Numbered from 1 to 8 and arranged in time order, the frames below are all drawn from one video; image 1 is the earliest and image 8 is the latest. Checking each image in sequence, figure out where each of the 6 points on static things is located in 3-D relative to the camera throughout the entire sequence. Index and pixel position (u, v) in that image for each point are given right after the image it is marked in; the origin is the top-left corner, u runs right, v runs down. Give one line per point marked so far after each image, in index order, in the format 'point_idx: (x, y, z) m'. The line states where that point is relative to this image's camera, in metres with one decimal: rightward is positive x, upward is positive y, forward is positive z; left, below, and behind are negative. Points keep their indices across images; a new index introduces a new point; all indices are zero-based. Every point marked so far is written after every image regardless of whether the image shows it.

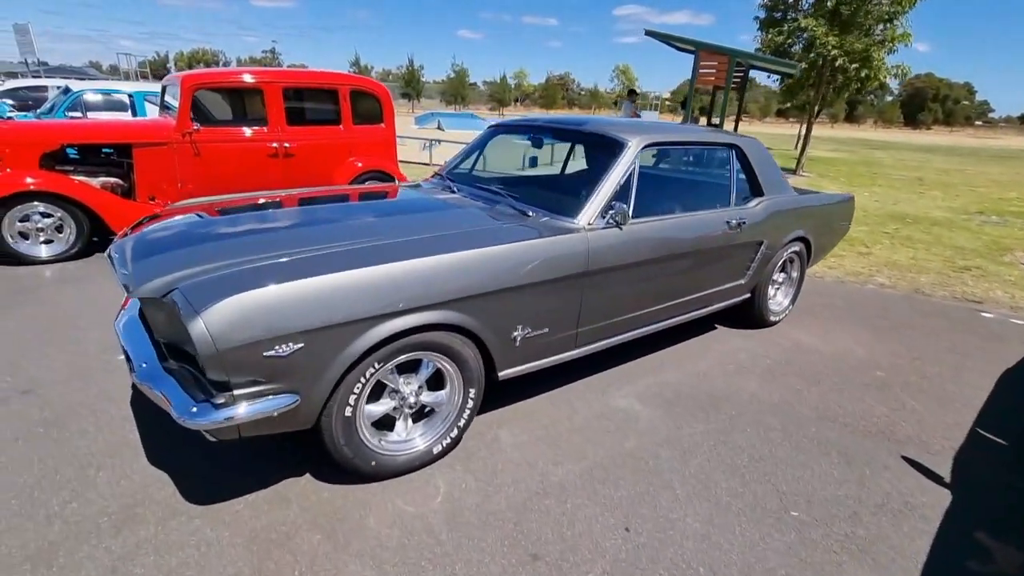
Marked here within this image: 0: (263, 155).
0: (-3.2, +1.7, +6.5) m
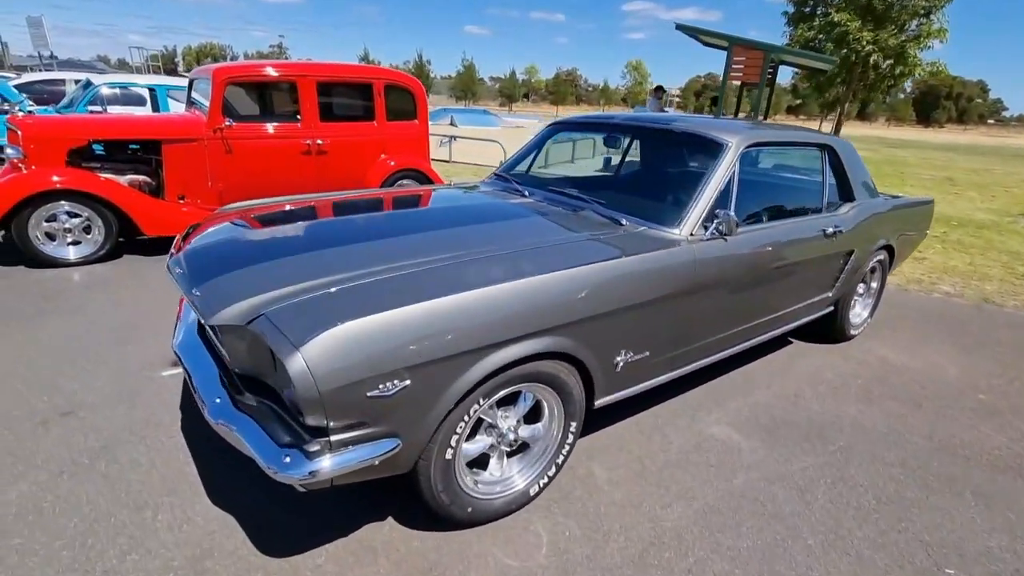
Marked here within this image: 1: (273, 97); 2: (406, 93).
0: (-2.7, +1.7, +6.2) m
1: (-2.9, +2.3, +6.1) m
2: (-1.5, +2.7, +6.9) m
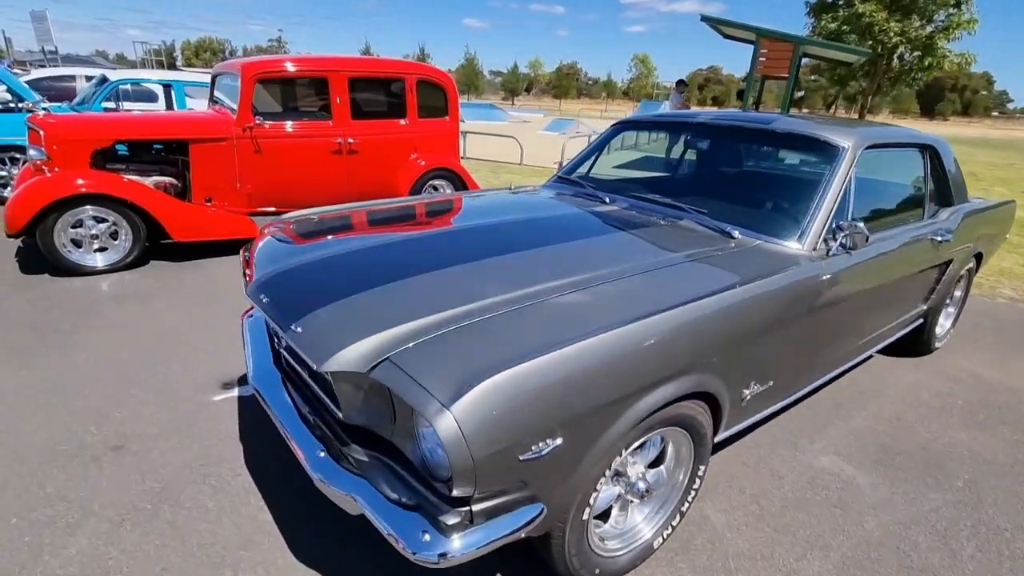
0: (-2.2, +1.6, +5.9) m
1: (-2.4, +2.2, +5.8) m
2: (-1.0, +2.6, +6.6) m
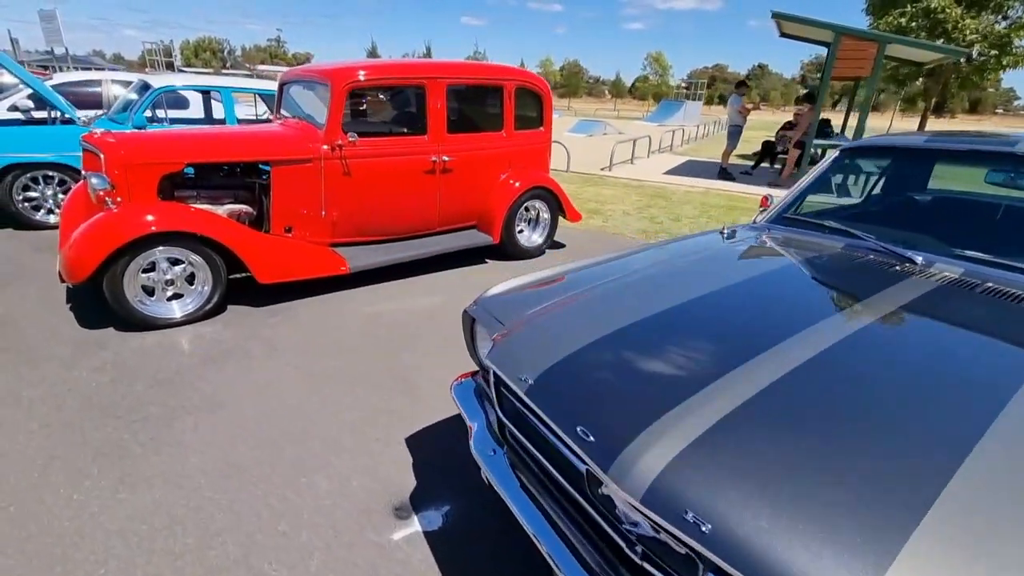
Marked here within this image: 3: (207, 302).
0: (-0.9, +1.2, +5.1) m
1: (-1.2, +1.8, +5.0) m
2: (+0.3, +2.2, +5.8) m
3: (-2.5, -0.1, +4.0) m
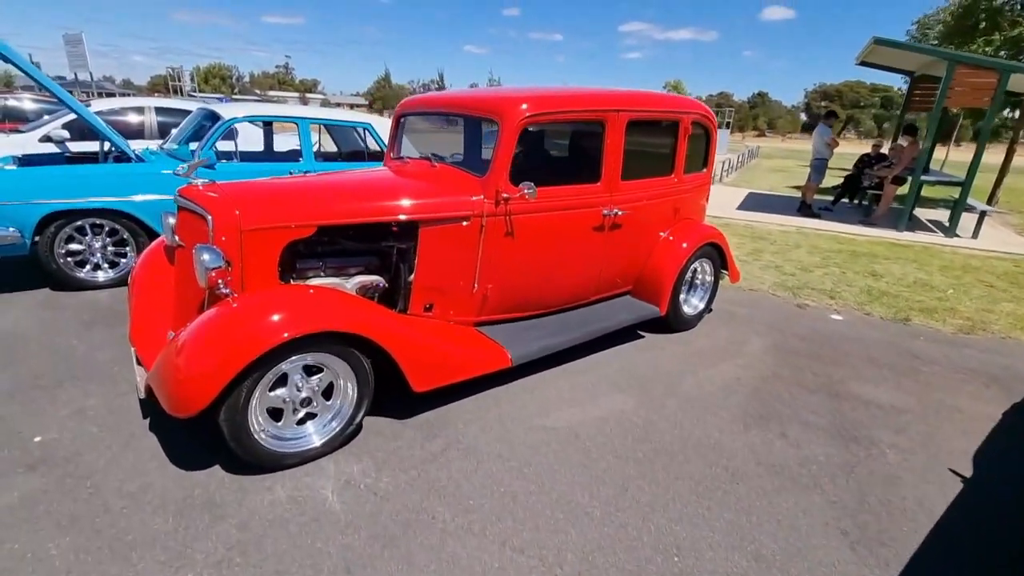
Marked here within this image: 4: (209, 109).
0: (+0.6, +0.5, +4.0) m
1: (+0.4, +1.1, +3.9) m
2: (+1.8, +1.5, +4.7) m
3: (-0.9, -0.8, +2.8) m
4: (-3.7, +2.2, +6.2) m
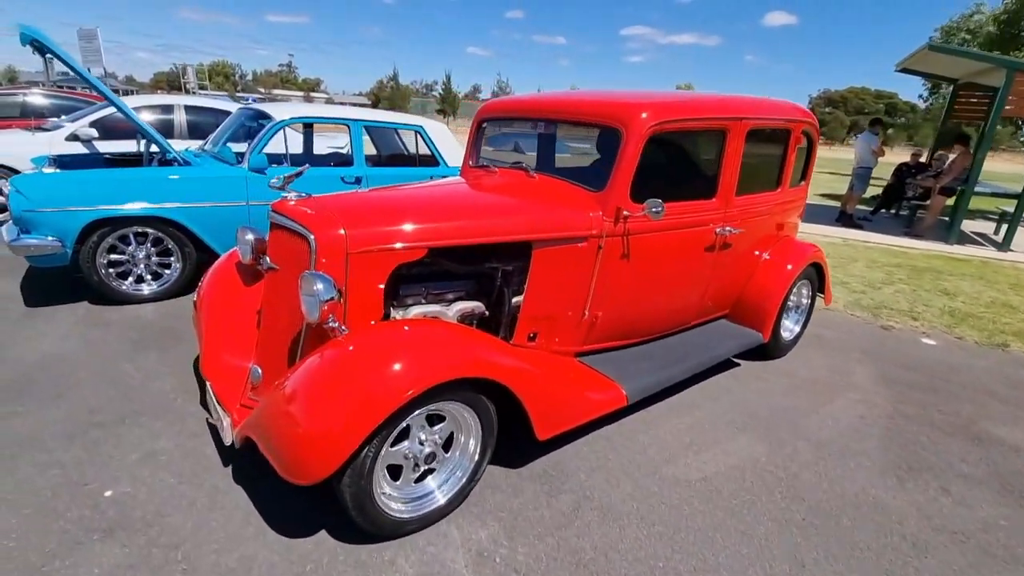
0: (+1.3, +0.3, +3.6) m
1: (+1.1, +0.9, +3.5) m
2: (+2.6, +1.3, +4.4) m
3: (-0.2, -0.9, +2.4) m
4: (-3.0, +2.1, +5.8) m
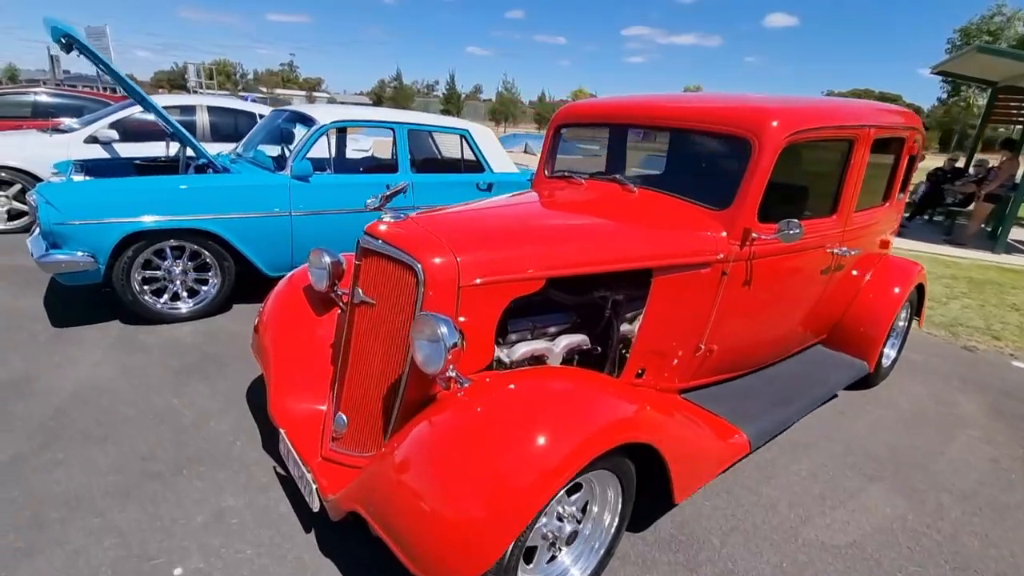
0: (+1.9, +0.1, +3.2) m
1: (+1.7, +0.8, +3.1) m
2: (+3.1, +1.1, +4.0) m
3: (+0.4, -1.1, +2.1) m
4: (-2.4, +1.9, +5.5) m
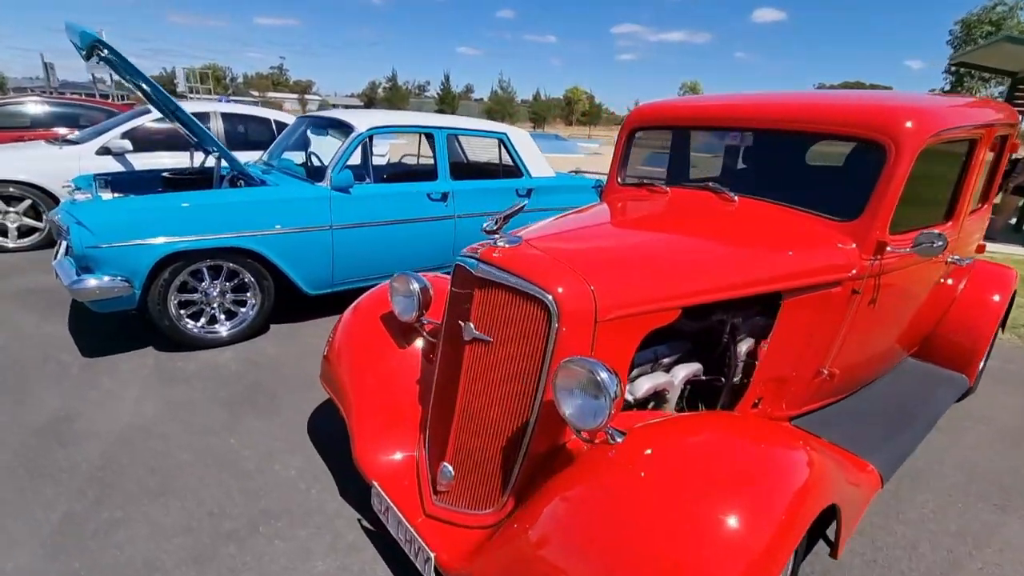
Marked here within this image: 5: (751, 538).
0: (+2.4, 0.0, +3.0) m
1: (+2.2, +0.7, +2.9) m
2: (+3.6, +1.0, +3.7) m
3: (+0.9, -1.2, +1.8) m
4: (-1.9, +1.7, +5.2) m
5: (+0.7, -0.6, +1.5) m
